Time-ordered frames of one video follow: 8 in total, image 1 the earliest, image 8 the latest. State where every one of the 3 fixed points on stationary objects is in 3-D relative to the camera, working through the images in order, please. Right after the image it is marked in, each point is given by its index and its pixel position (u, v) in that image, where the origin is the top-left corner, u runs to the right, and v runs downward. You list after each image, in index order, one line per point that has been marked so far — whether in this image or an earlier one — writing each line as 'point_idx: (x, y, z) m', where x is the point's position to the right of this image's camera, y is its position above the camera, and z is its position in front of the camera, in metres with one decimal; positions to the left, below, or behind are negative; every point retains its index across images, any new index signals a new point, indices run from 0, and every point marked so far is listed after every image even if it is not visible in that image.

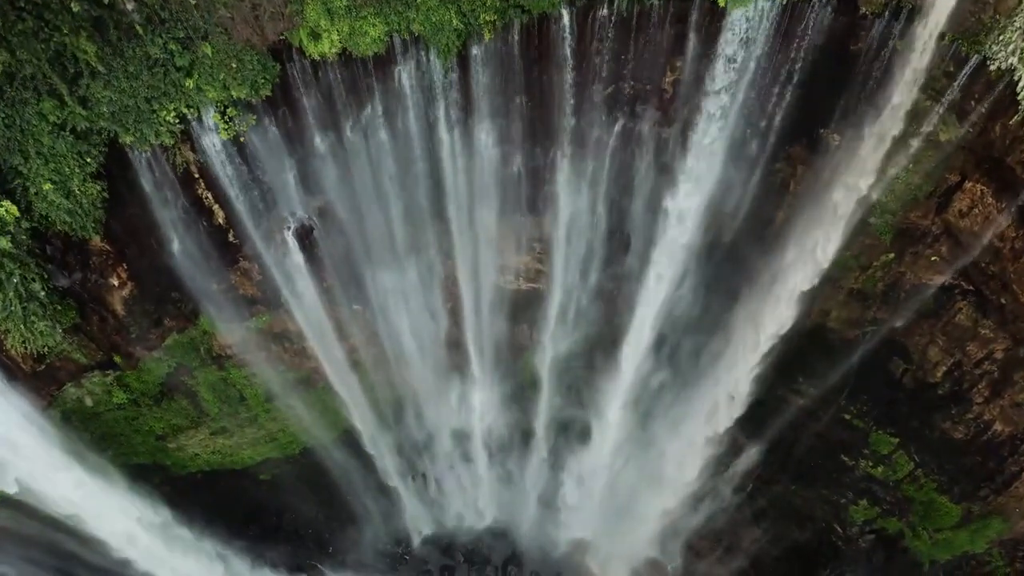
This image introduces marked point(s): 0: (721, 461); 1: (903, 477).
0: (+3.7, -3.1, +12.6) m
1: (+6.1, -3.0, +11.1) m
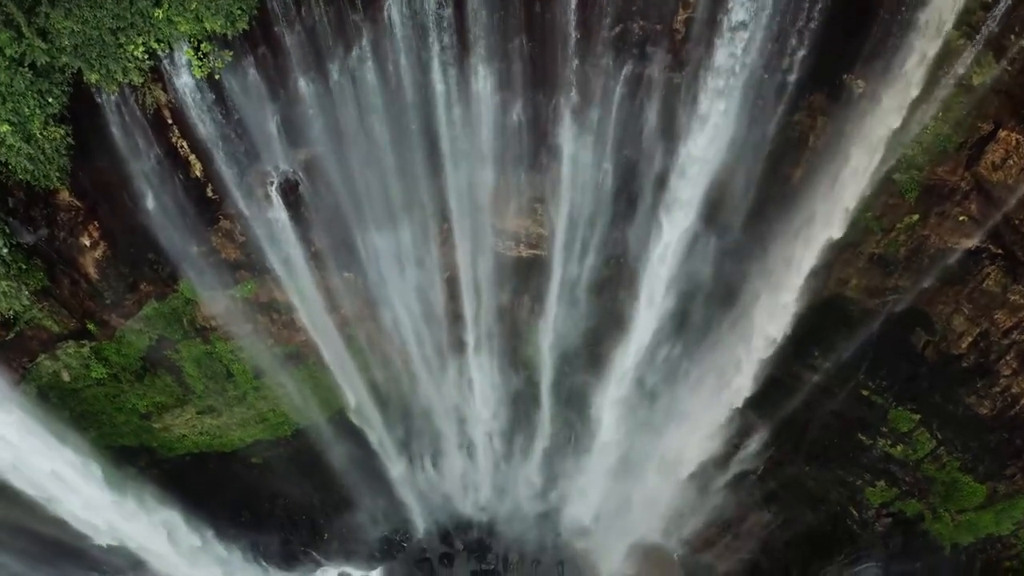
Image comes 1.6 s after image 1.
0: (+3.7, -2.6, +12.0) m
1: (+6.1, -2.5, +10.5) m
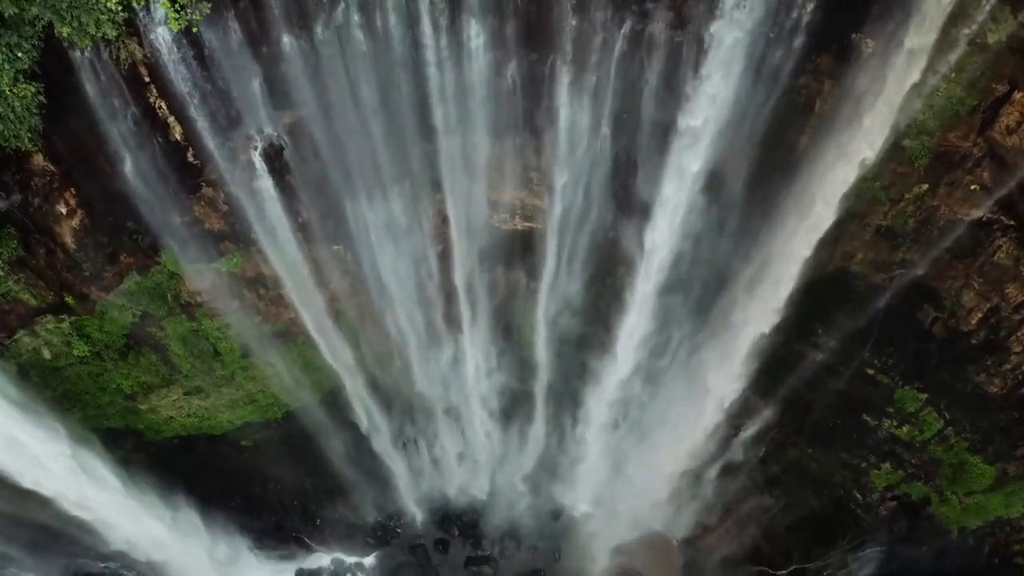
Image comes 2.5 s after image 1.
0: (+3.6, -2.2, +11.7) m
1: (+6.0, -2.2, +10.2) m
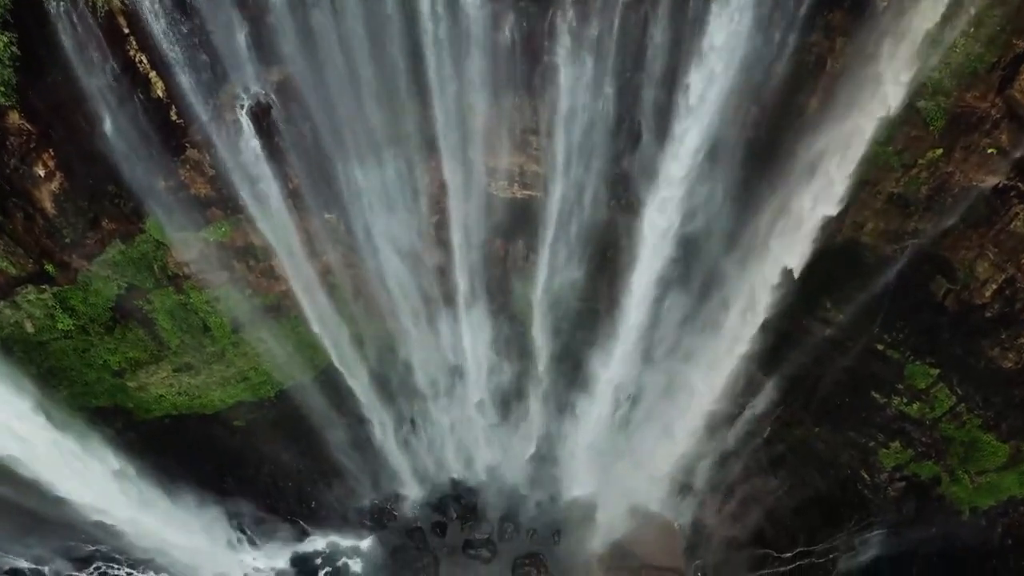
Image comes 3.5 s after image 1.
0: (+3.6, -1.8, +11.4) m
1: (+6.0, -1.8, +9.9) m
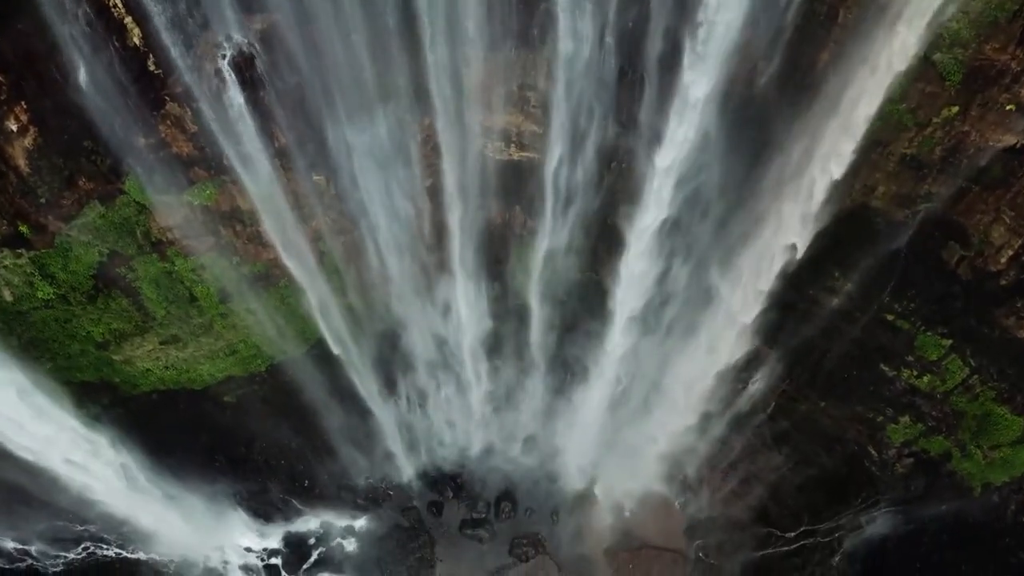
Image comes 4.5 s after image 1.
0: (+3.6, -1.4, +11.1) m
1: (+6.0, -1.3, +9.6) m
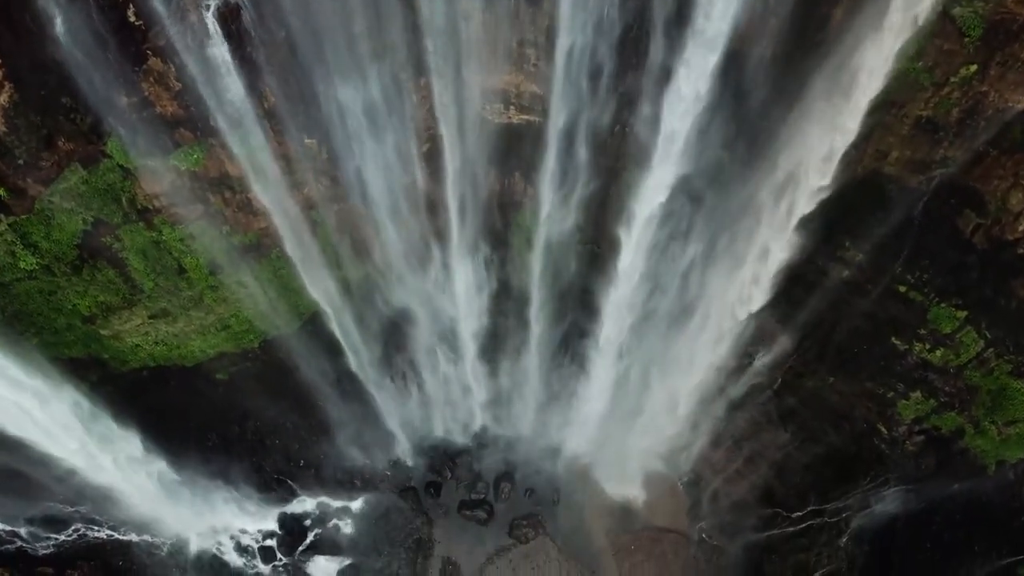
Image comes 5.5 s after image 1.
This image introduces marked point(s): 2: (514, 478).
0: (+3.6, -1.0, +10.8) m
1: (+6.0, -1.0, +9.3) m
2: (+0.1, -3.2, +11.7) m
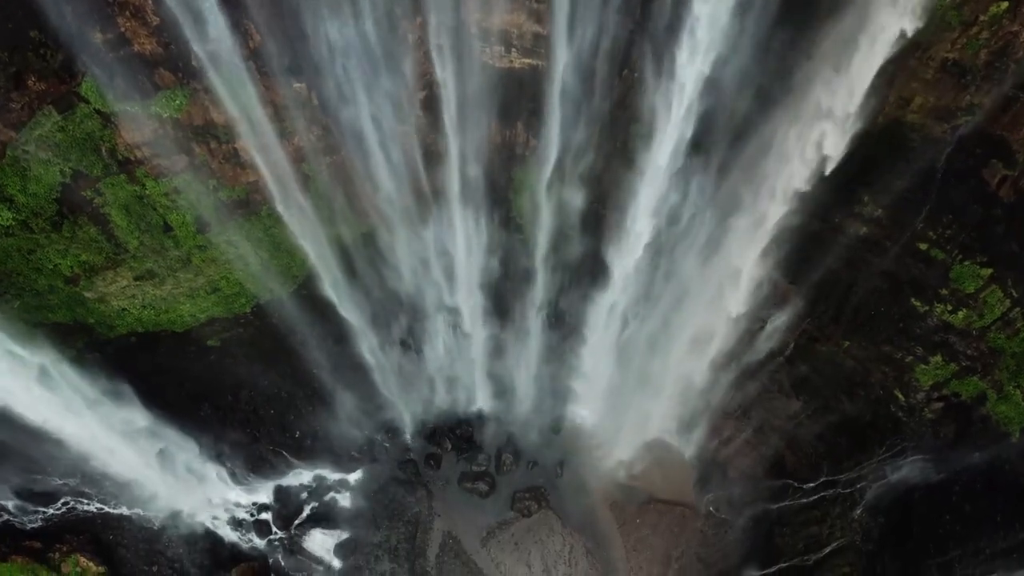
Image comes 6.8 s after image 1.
0: (+3.6, -0.4, +10.4) m
1: (+6.0, -0.4, +8.9) m
2: (+0.1, -2.6, +11.4) m
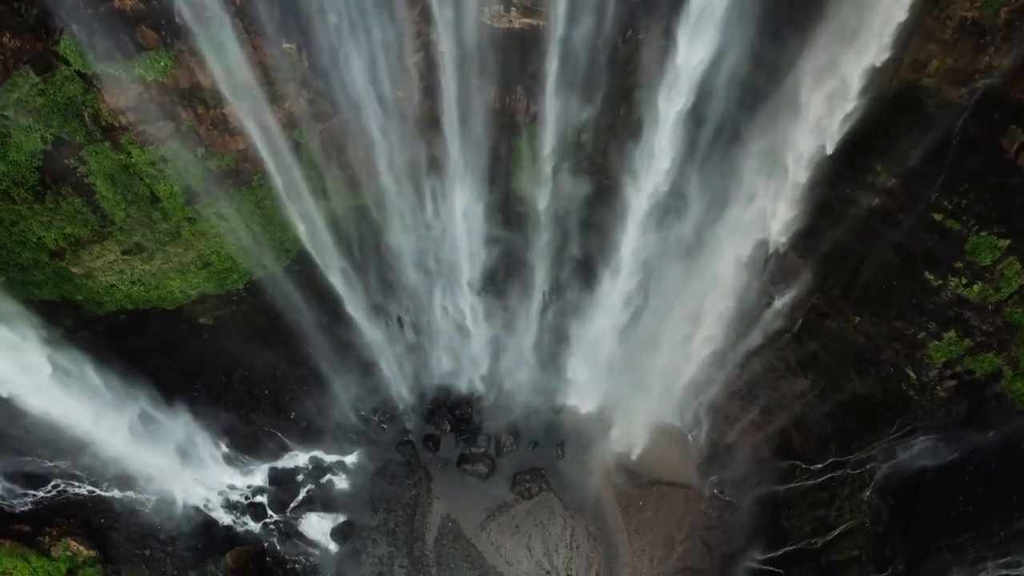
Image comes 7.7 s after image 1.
0: (+3.6, -0.1, +10.1) m
1: (+6.0, -0.1, +8.6) m
2: (+0.1, -2.2, +11.1) m
